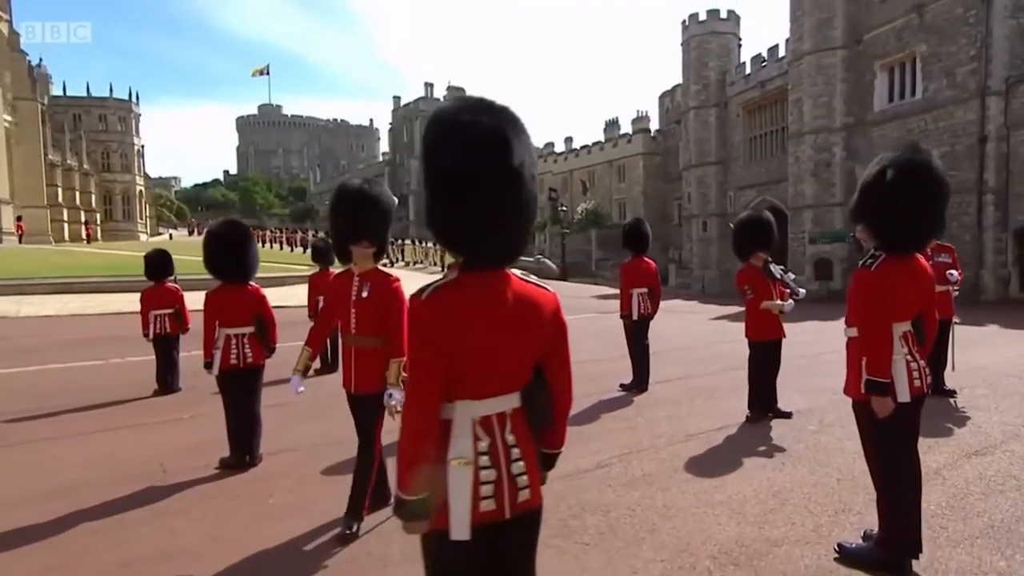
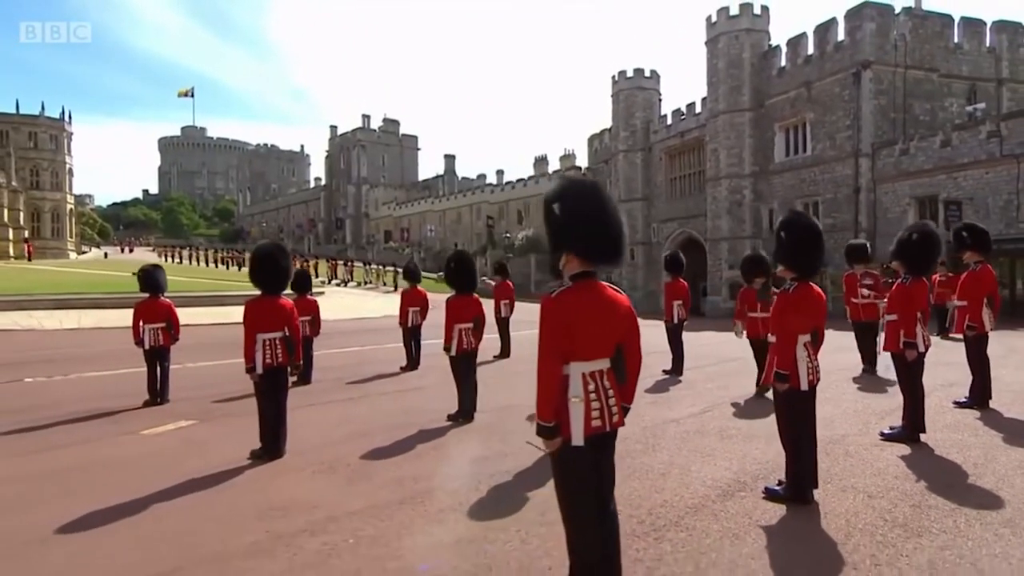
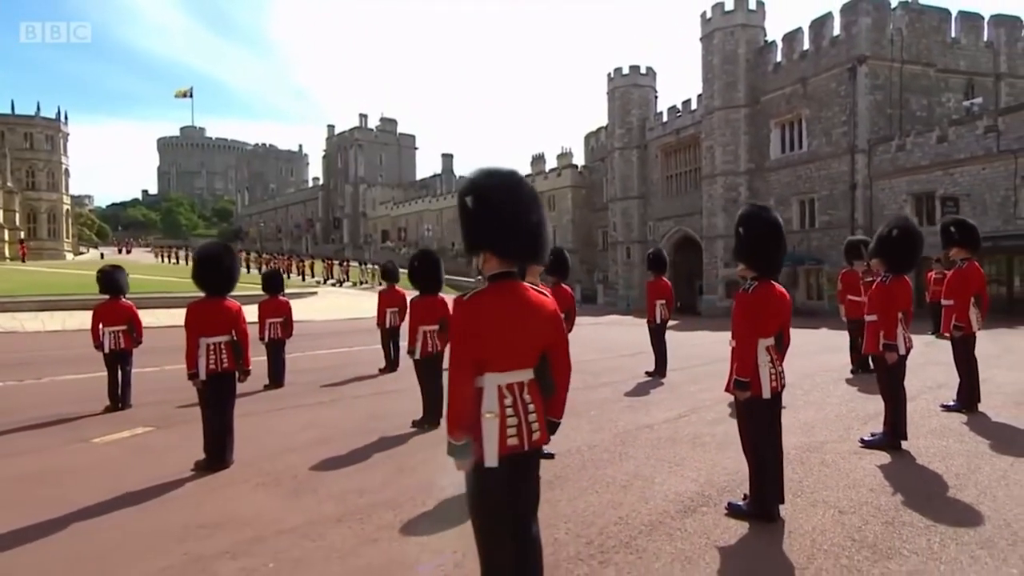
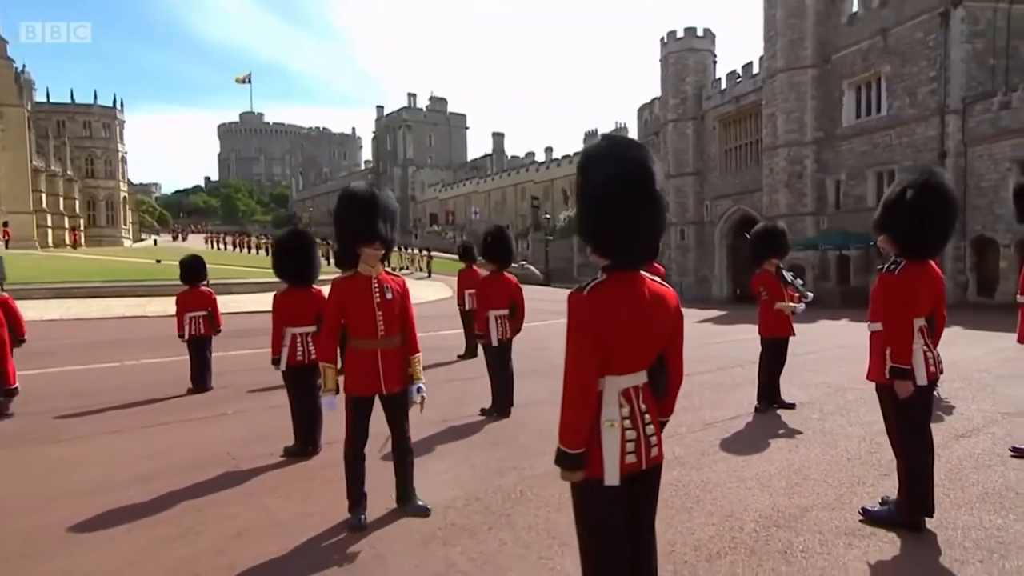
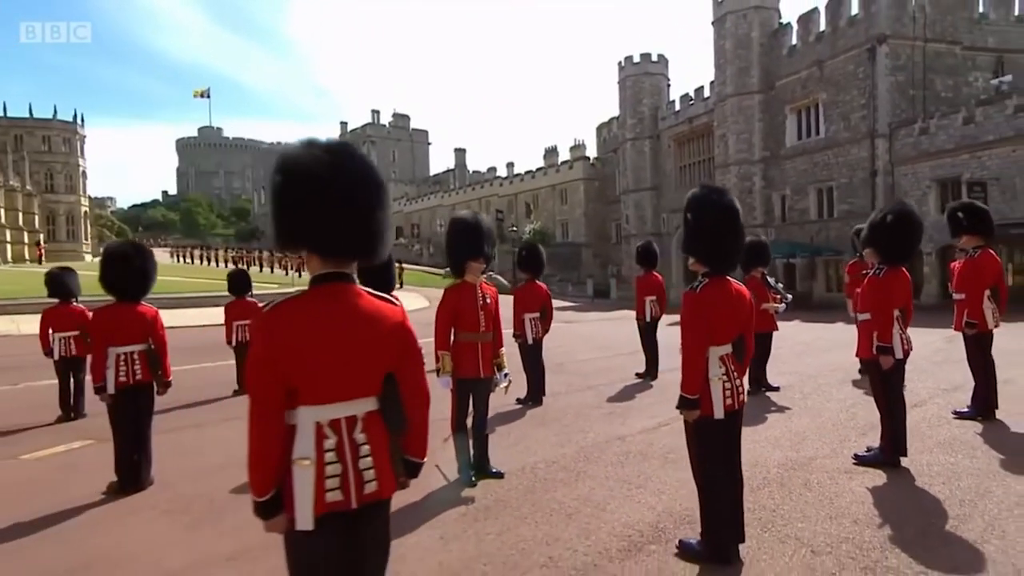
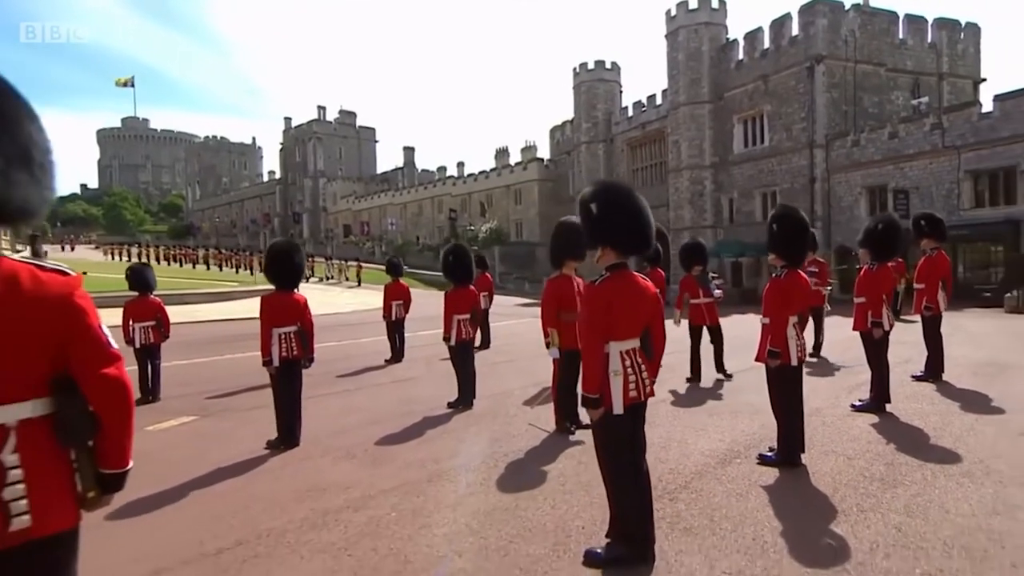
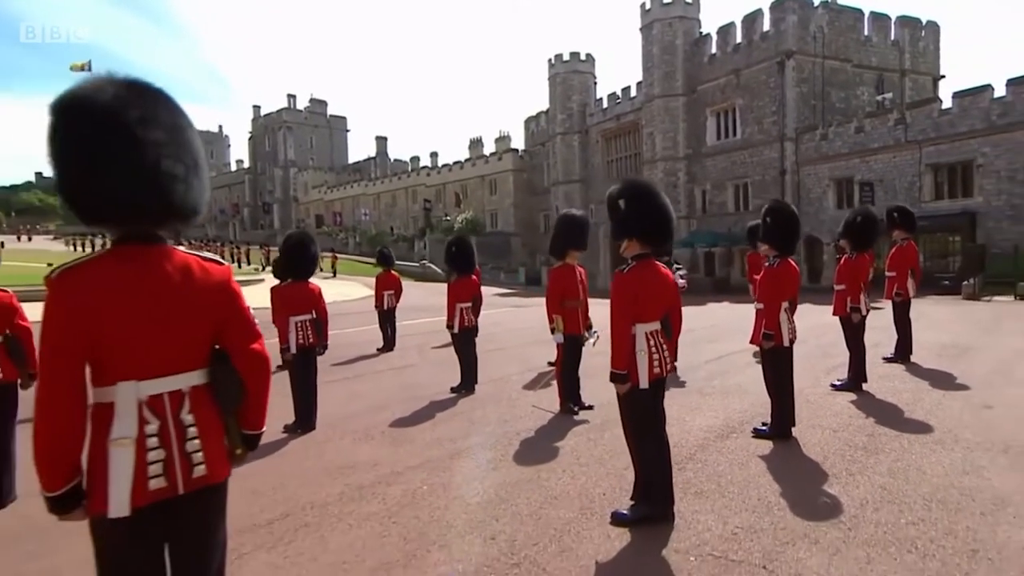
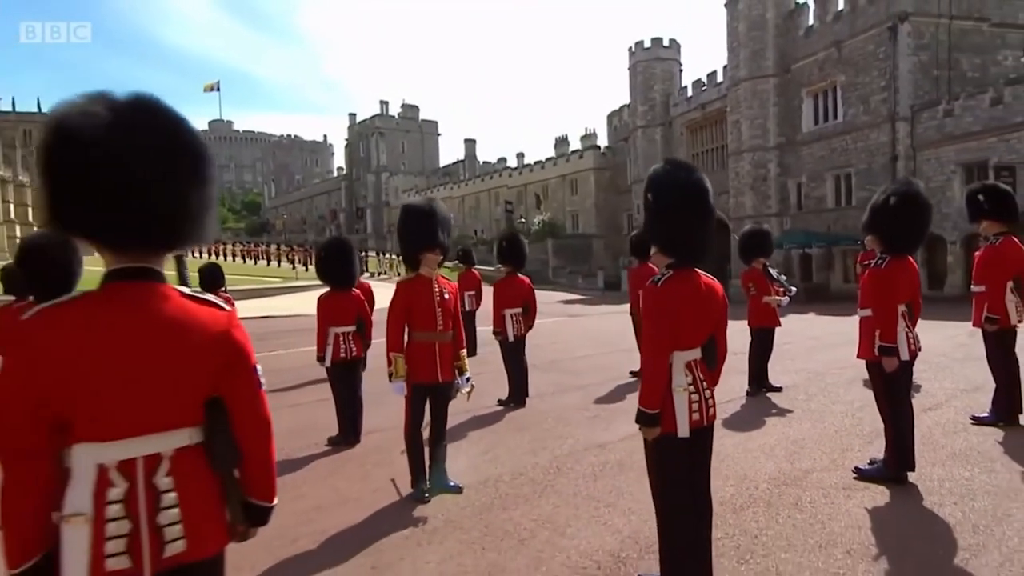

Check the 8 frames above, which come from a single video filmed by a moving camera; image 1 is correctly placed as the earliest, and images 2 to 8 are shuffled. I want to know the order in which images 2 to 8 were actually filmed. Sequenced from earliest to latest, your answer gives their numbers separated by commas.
4, 8, 5, 3, 2, 6, 7
